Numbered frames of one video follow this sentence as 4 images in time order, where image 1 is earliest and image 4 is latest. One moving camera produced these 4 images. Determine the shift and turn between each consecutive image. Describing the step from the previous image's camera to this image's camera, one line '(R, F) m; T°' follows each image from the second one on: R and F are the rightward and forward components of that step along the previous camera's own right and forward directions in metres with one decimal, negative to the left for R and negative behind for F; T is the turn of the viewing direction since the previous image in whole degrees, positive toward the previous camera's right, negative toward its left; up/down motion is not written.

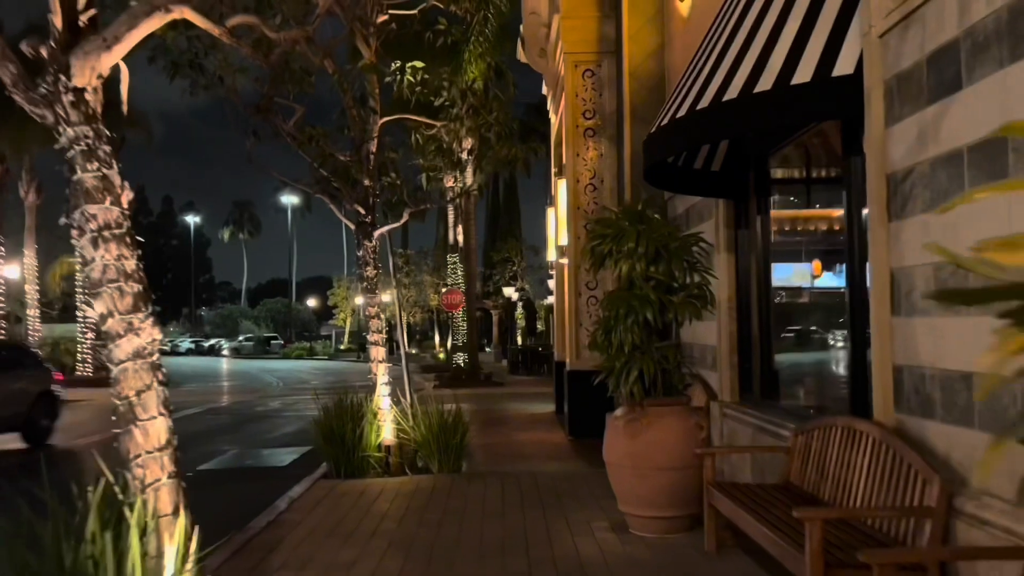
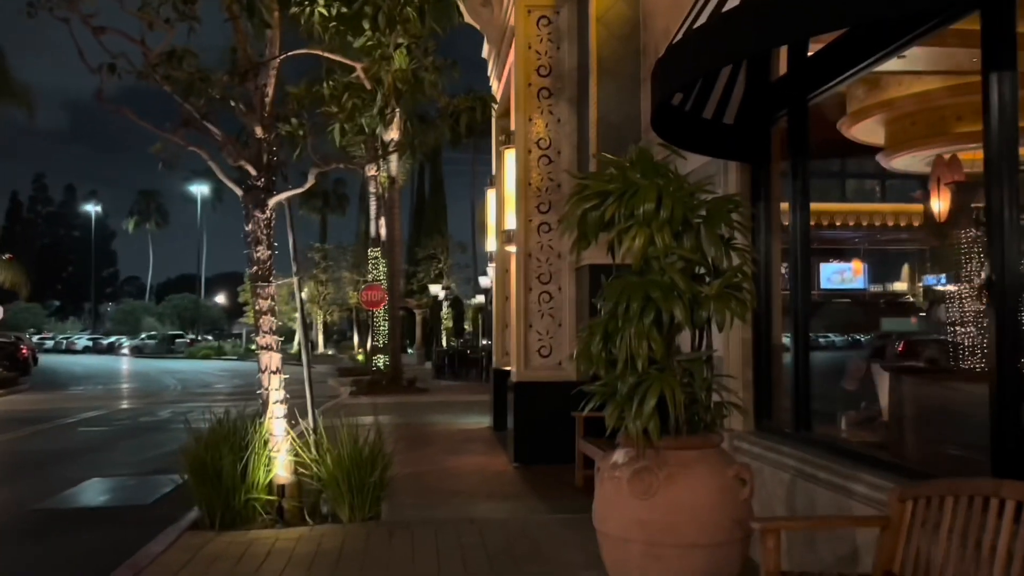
(-0.2, +2.3) m; +5°
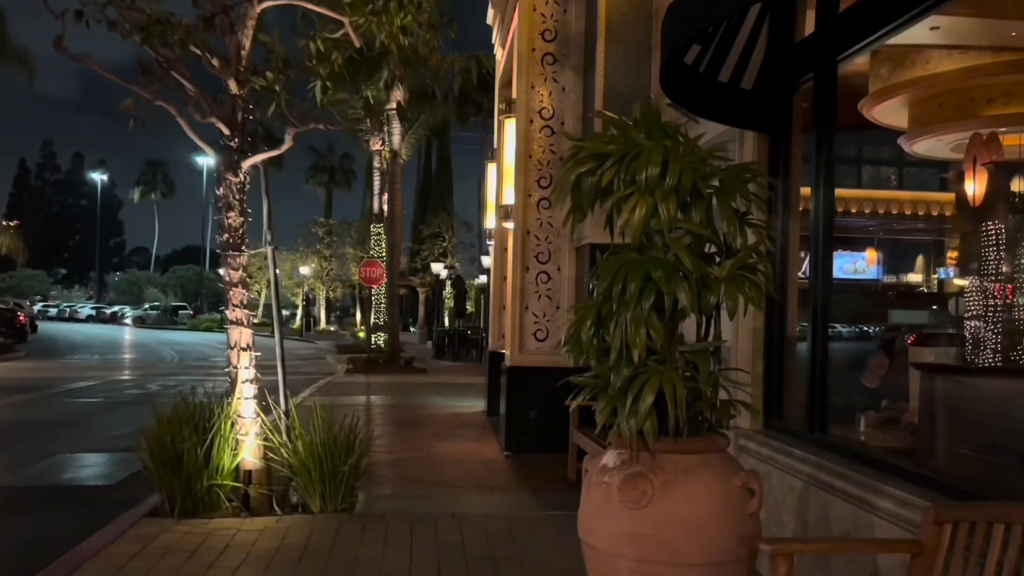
(+0.1, +0.6) m; 0°
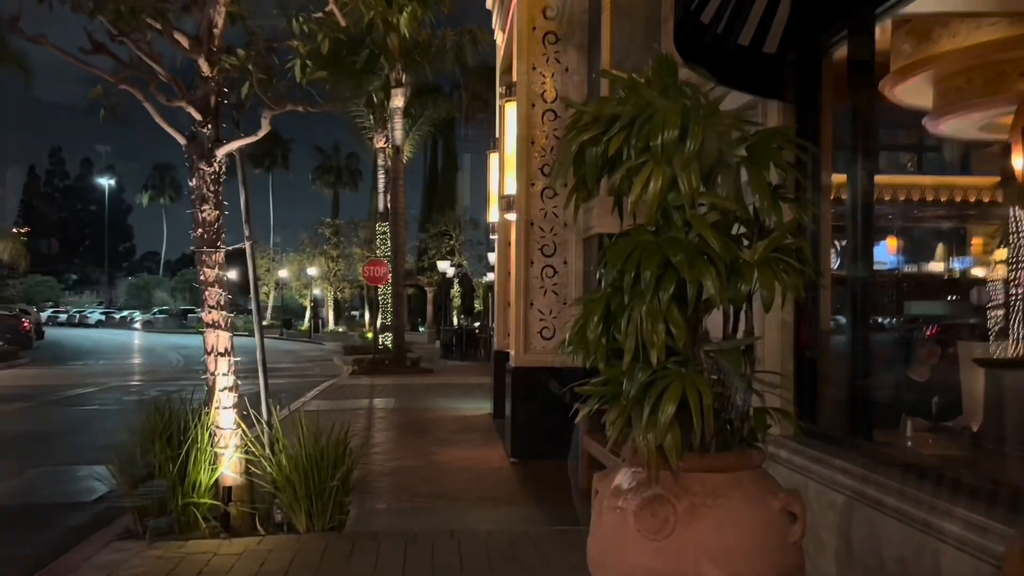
(+0.1, +0.6) m; -1°
